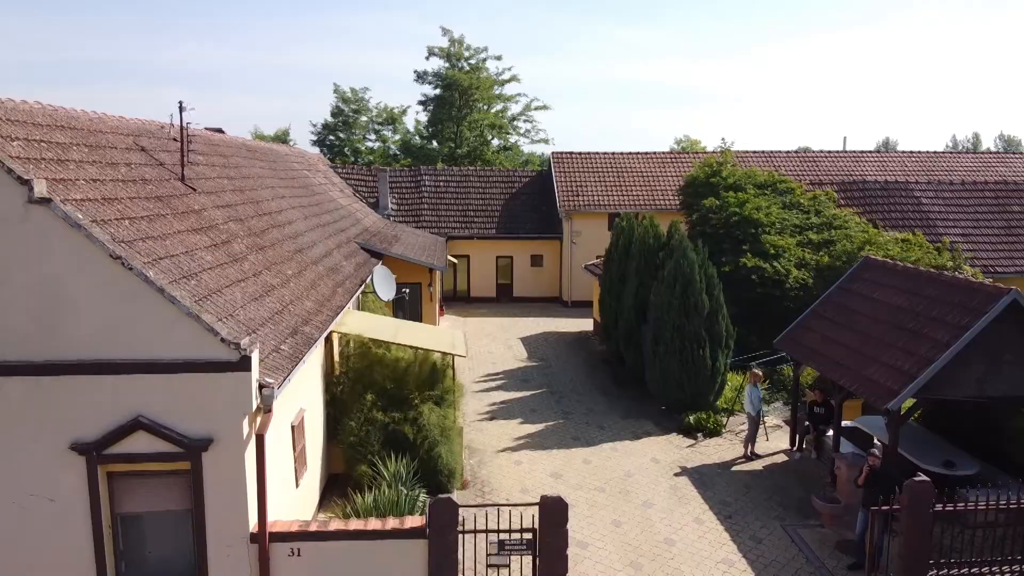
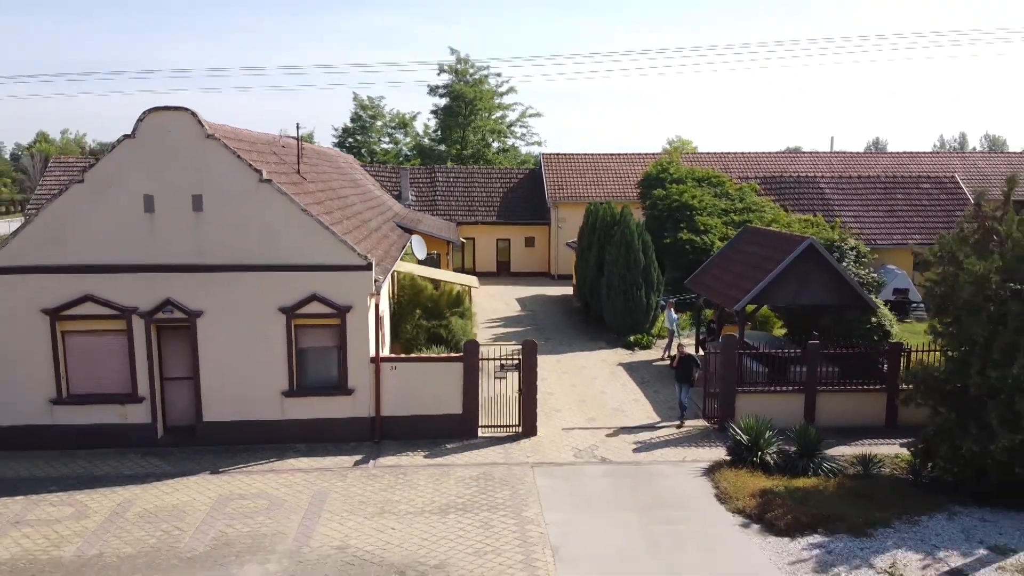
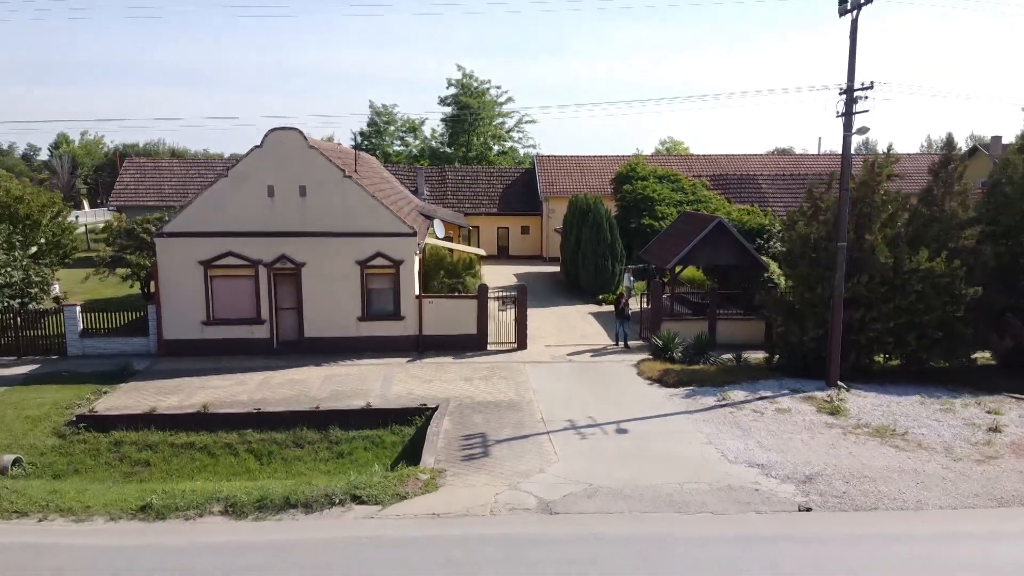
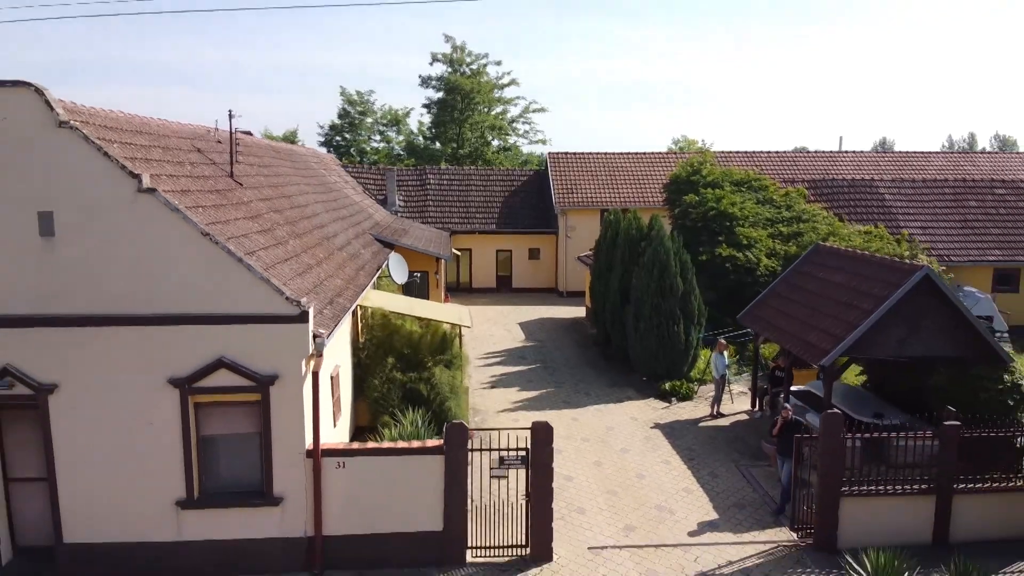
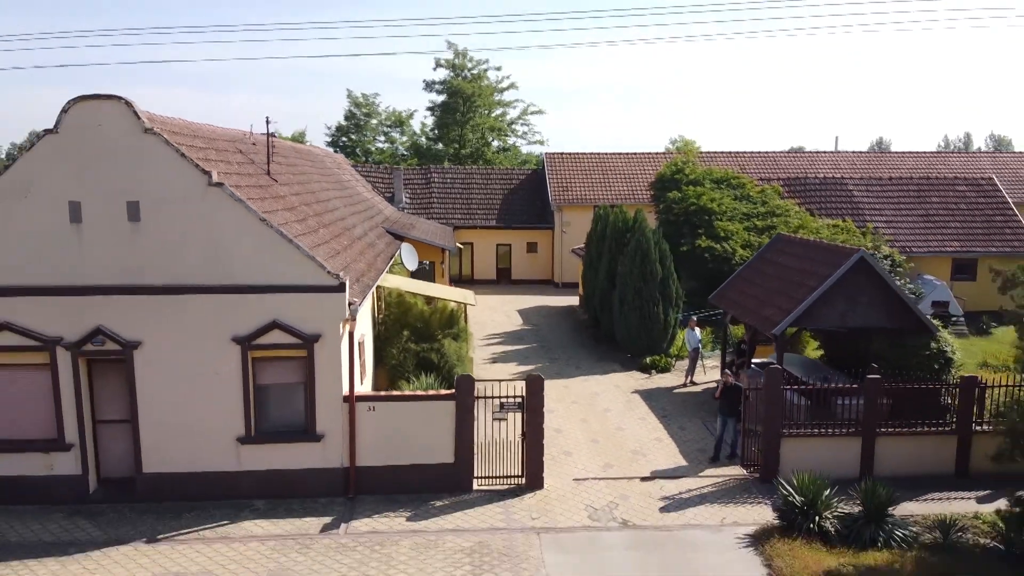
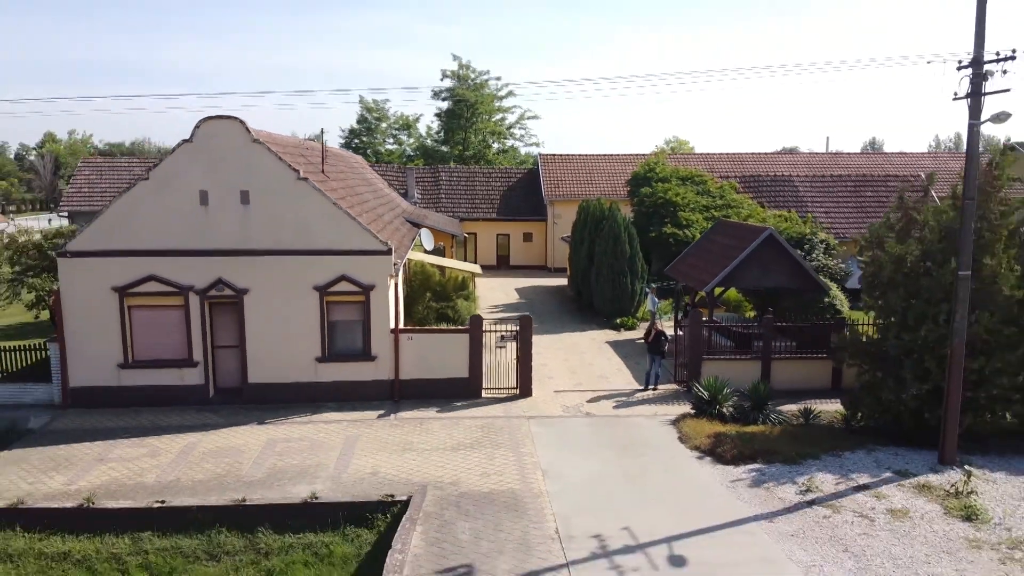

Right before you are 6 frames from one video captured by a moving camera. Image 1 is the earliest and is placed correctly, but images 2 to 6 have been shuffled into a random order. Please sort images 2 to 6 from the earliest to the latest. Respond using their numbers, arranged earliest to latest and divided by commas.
4, 5, 2, 6, 3
